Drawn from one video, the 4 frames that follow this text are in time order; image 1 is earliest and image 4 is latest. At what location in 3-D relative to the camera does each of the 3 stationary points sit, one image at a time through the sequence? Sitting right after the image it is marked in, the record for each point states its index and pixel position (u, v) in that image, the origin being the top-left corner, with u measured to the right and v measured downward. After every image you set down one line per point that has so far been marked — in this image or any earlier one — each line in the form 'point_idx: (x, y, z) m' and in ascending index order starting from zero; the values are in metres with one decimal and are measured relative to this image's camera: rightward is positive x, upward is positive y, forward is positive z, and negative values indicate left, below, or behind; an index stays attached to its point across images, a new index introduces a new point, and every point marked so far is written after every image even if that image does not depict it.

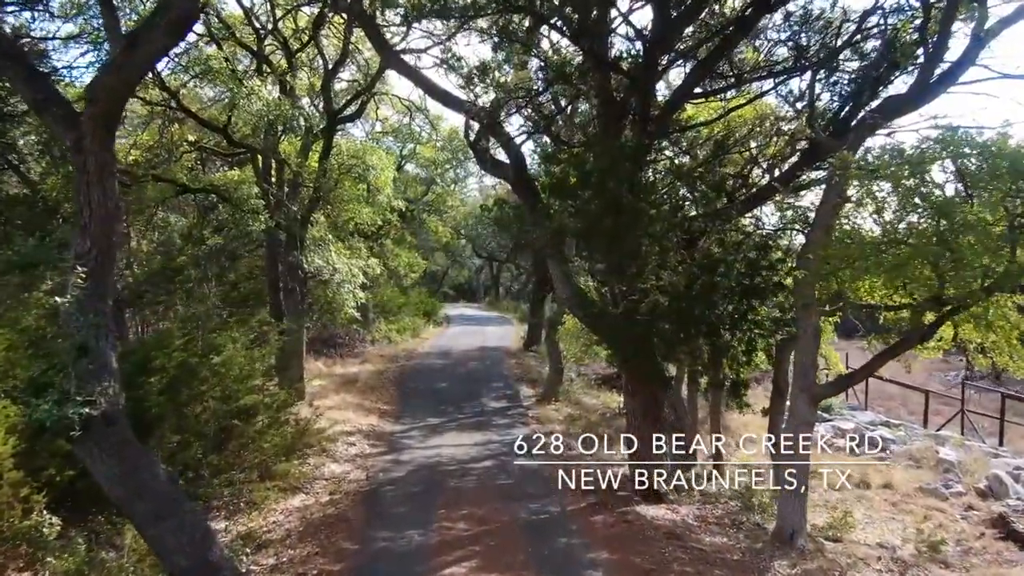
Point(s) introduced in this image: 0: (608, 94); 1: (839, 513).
0: (+0.7, +1.5, +7.8) m
1: (+2.9, -2.0, +8.9) m
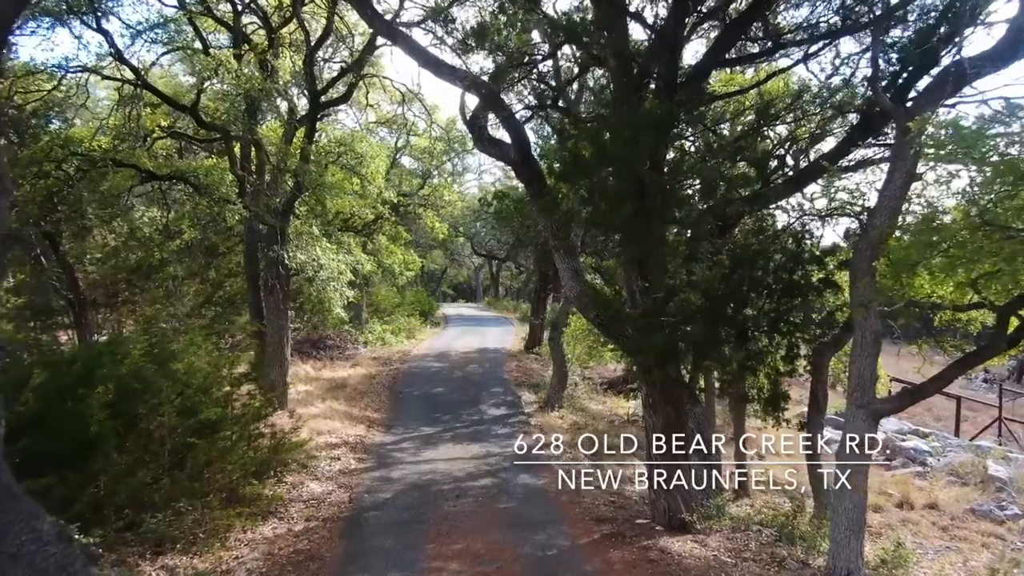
0: (+0.8, +1.5, +6.7) m
1: (+2.9, -2.0, +7.8) m
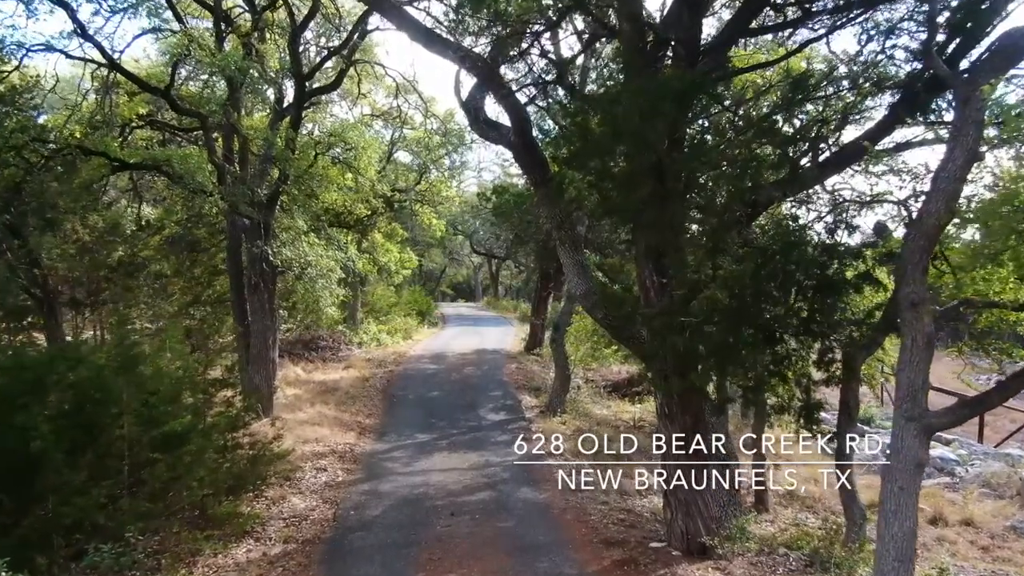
0: (+0.8, +1.6, +6.0) m
1: (+2.9, -1.9, +7.0) m
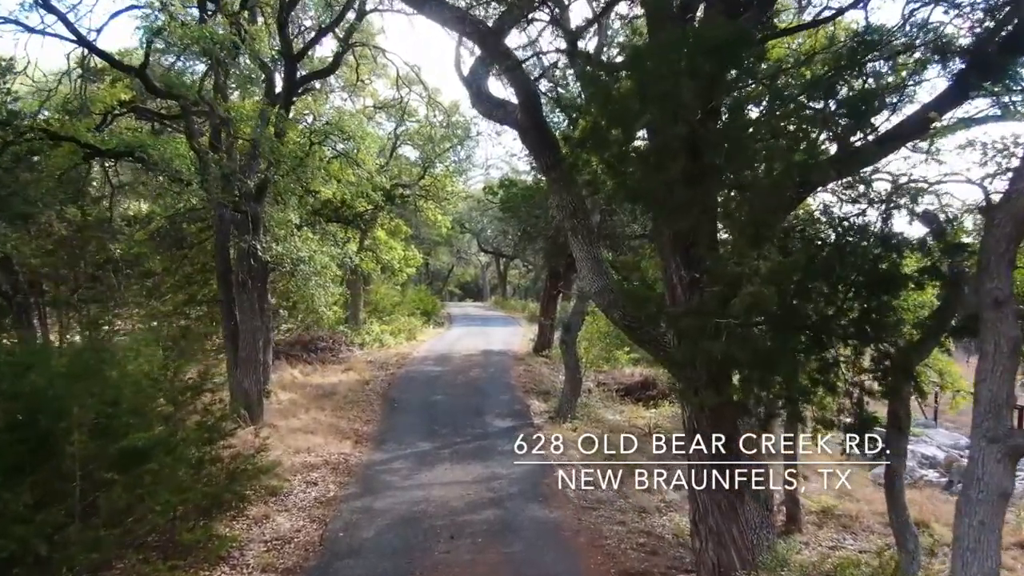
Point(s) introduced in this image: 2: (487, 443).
0: (+0.8, +1.6, +5.2) m
1: (+2.9, -1.9, +6.2) m
2: (-0.3, -1.8, +11.5) m
